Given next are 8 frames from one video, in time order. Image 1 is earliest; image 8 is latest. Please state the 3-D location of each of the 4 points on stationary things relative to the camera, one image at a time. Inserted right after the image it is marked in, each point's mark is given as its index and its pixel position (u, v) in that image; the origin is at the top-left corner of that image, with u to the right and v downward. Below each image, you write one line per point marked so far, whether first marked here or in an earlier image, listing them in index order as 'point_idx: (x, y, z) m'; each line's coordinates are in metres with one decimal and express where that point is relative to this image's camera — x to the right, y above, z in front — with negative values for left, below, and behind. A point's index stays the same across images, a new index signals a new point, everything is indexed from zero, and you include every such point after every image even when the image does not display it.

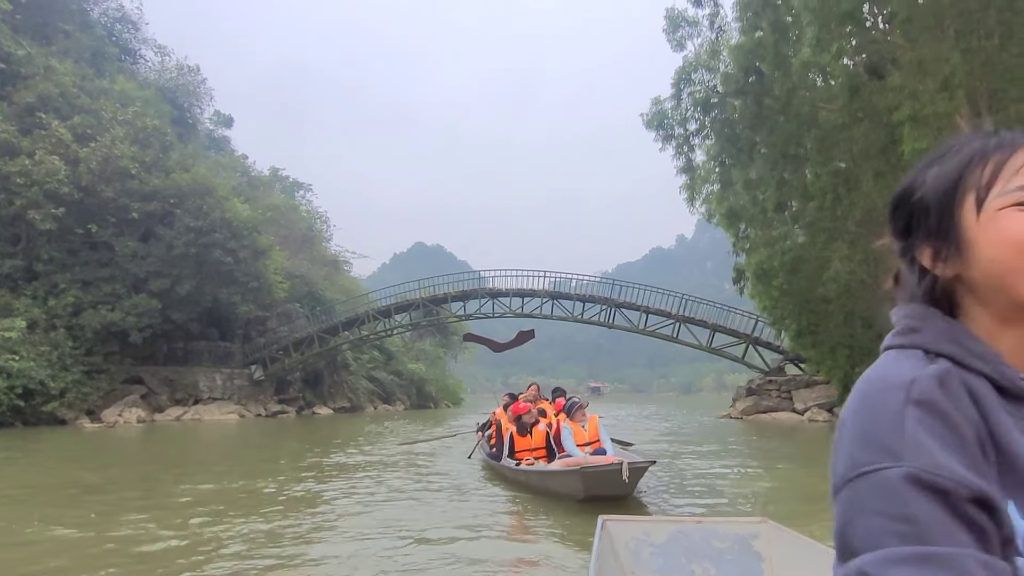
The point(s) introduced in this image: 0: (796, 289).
0: (+4.4, 0.0, +12.0) m
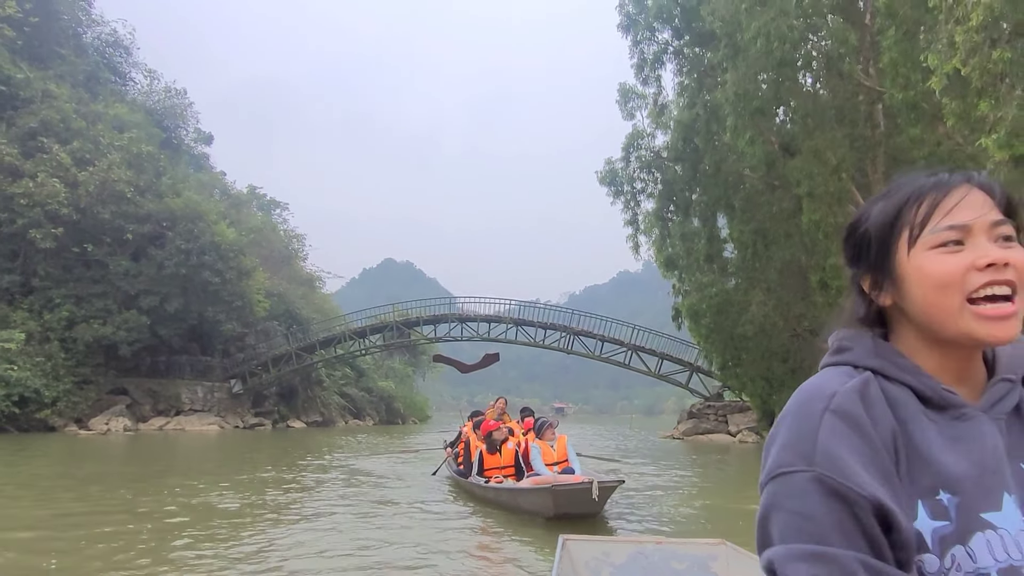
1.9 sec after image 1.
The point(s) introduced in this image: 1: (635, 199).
0: (+3.8, -0.7, +13.9) m
1: (+2.3, +1.6, +14.2) m
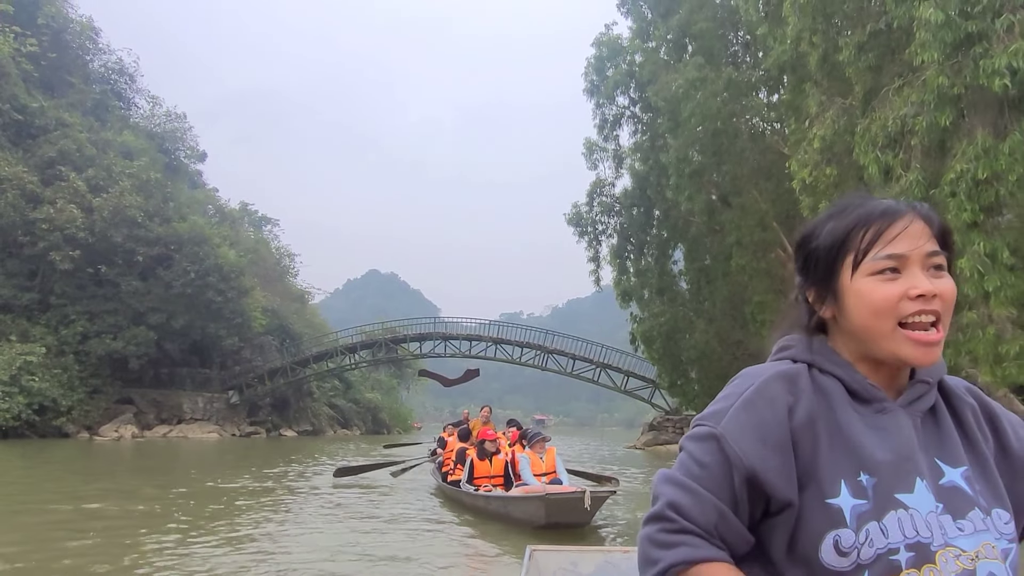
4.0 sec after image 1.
0: (+3.3, -1.3, +15.9) m
1: (+1.8, +1.0, +16.2) m
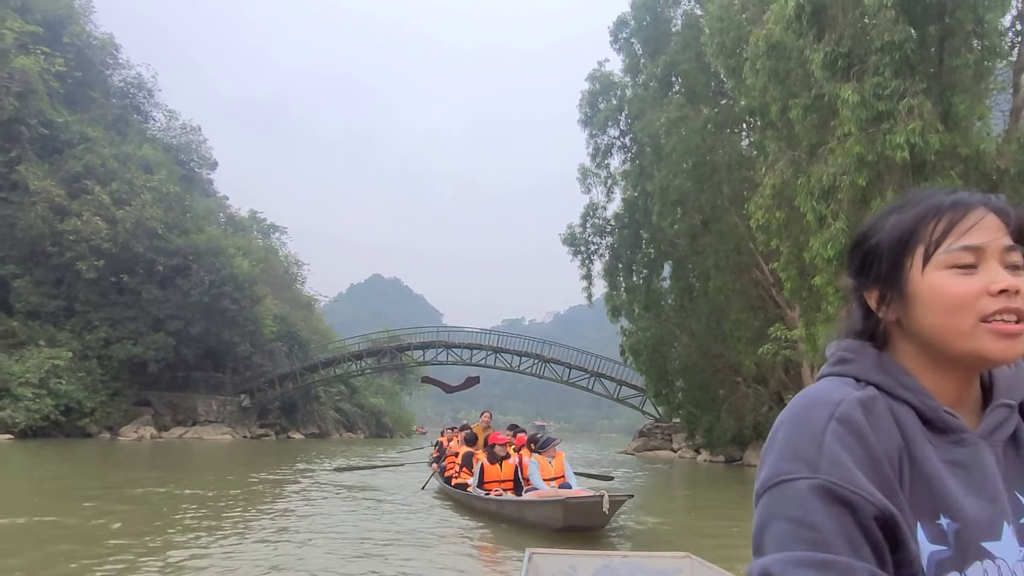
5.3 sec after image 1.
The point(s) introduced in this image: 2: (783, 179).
0: (+3.2, -1.7, +17.2) m
1: (+1.8, +0.7, +17.5) m
2: (+3.2, +1.3, +8.9) m
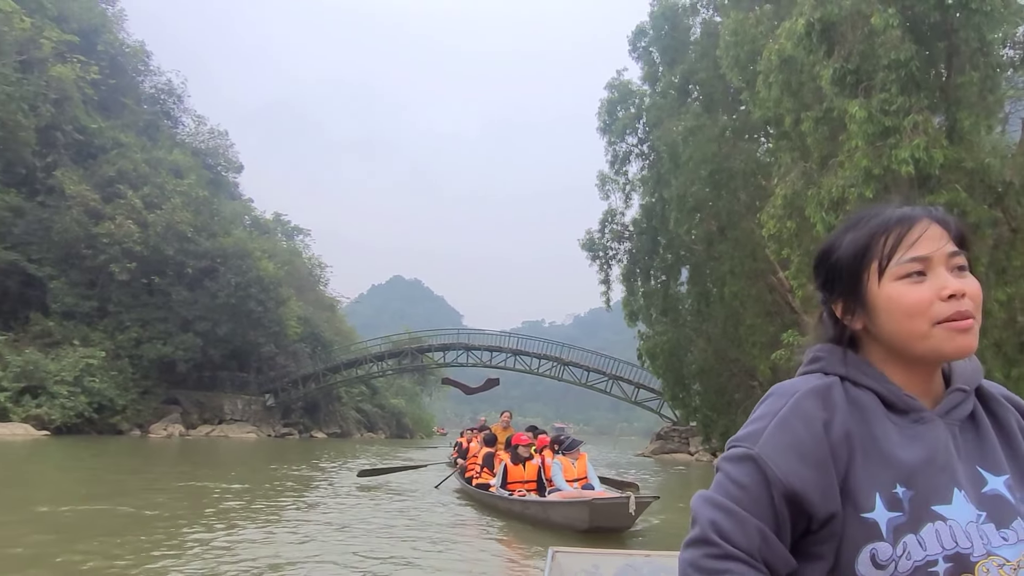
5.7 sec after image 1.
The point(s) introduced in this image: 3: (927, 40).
0: (+3.7, -1.8, +17.4) m
1: (+2.2, +0.6, +17.8) m
2: (+3.4, +1.2, +9.2) m
3: (+4.3, +2.6, +7.8) m
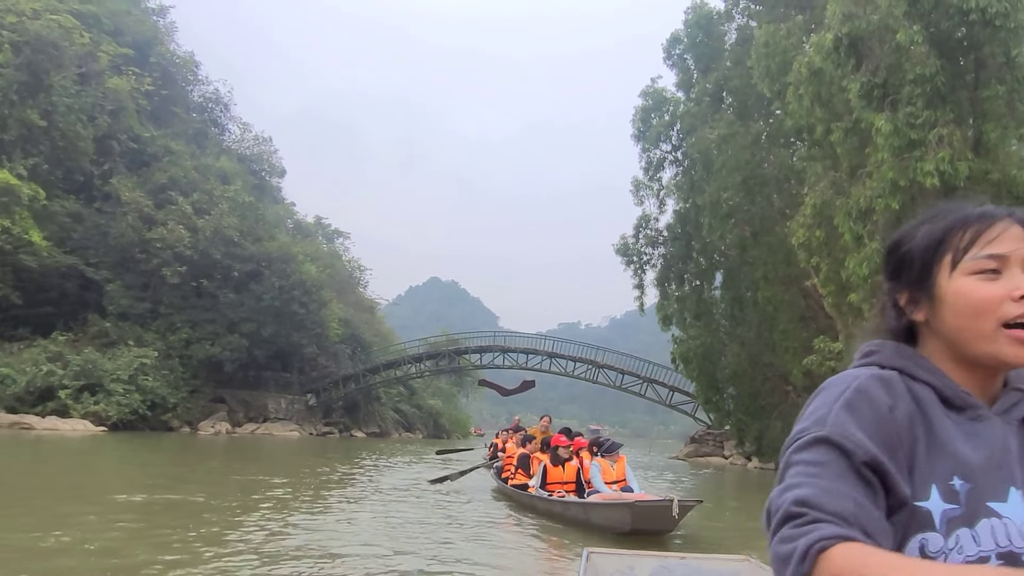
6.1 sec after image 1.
0: (+4.5, -1.9, +17.7) m
1: (+3.1, +0.5, +18.1) m
2: (+3.9, +1.1, +9.4) m
3: (+4.7, +2.5, +8.0) m
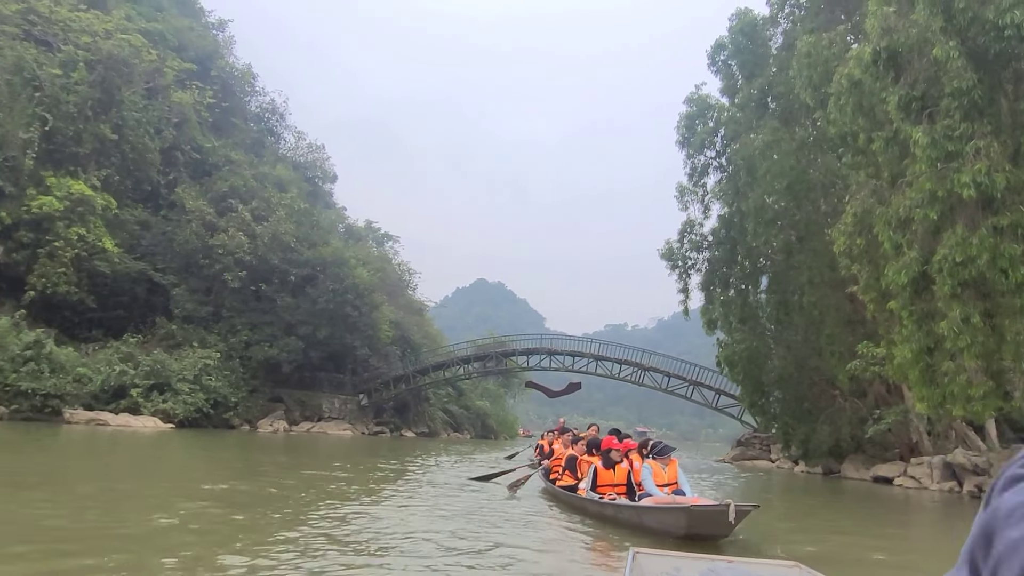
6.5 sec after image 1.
0: (+5.6, -2.0, +17.8) m
1: (+4.2, +0.4, +18.3) m
2: (+4.5, +1.0, +9.6) m
3: (+5.2, +2.4, +8.2) m
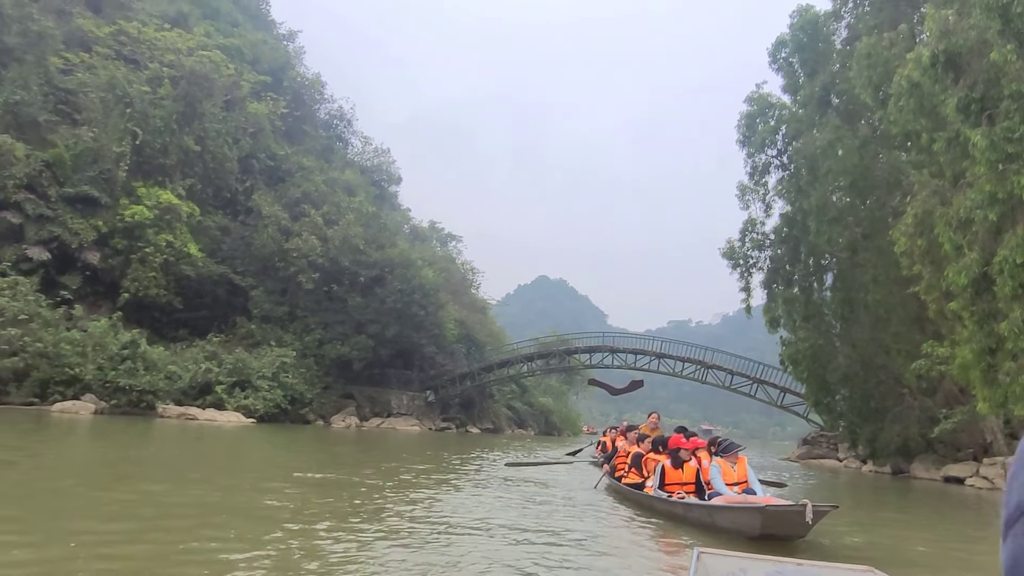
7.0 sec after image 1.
0: (+7.1, -2.0, +17.8) m
1: (+5.8, +0.4, +18.4) m
2: (+5.3, +1.0, +9.7) m
3: (+5.9, +2.4, +8.2) m
